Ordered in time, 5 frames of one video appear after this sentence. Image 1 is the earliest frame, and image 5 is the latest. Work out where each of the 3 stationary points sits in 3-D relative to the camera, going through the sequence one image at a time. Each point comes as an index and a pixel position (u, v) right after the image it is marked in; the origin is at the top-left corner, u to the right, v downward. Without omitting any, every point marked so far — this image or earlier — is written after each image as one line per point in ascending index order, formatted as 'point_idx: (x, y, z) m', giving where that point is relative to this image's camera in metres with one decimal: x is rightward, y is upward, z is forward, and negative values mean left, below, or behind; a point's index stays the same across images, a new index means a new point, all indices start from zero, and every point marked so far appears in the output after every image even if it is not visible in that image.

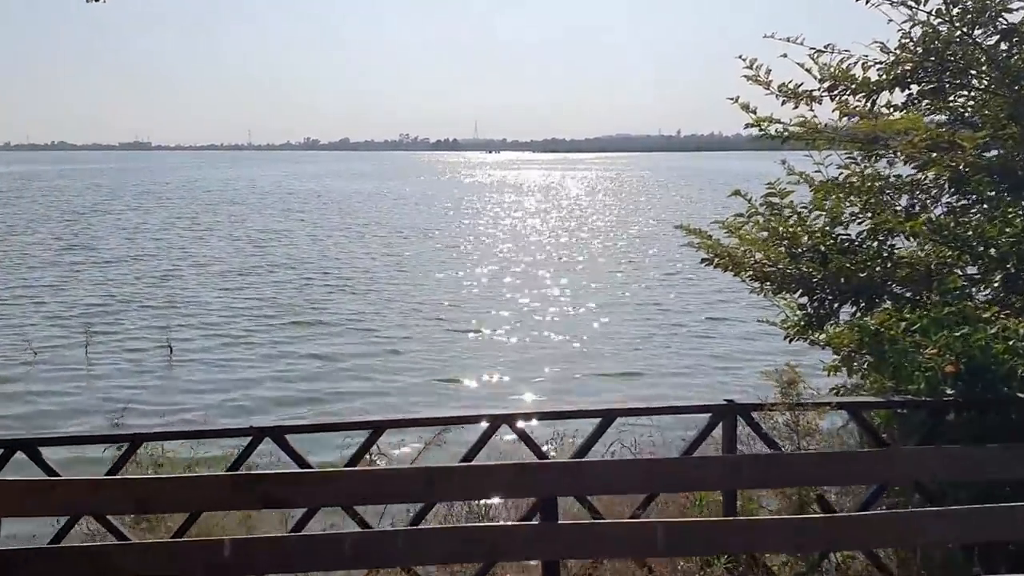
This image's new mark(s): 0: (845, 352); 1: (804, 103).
0: (+1.8, -0.3, +5.0) m
1: (+1.6, +1.0, +5.3) m
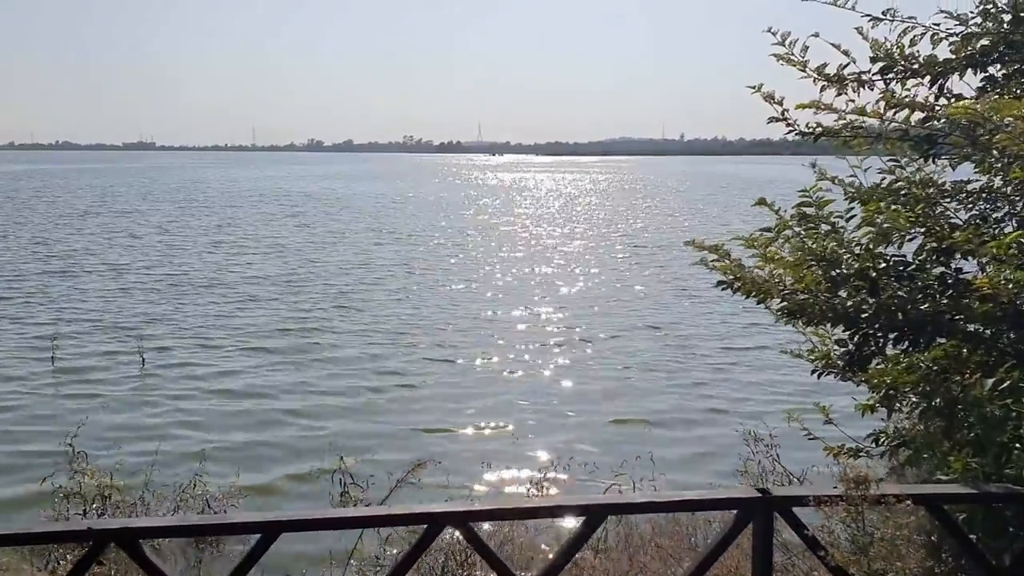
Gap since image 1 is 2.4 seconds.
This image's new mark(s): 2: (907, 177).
0: (+1.6, -0.5, +4.0) m
1: (+1.5, +0.9, +4.2) m
2: (+1.8, +0.5, +4.3) m
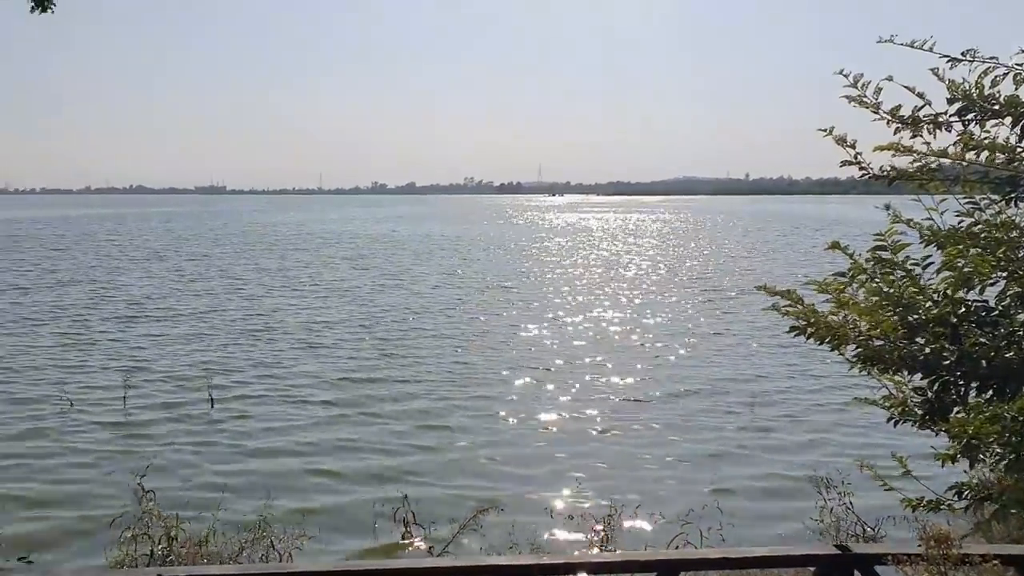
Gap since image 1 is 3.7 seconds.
0: (+1.9, -0.7, +3.8) m
1: (+1.8, +0.7, +4.1) m
2: (+2.1, +0.3, +4.2) m
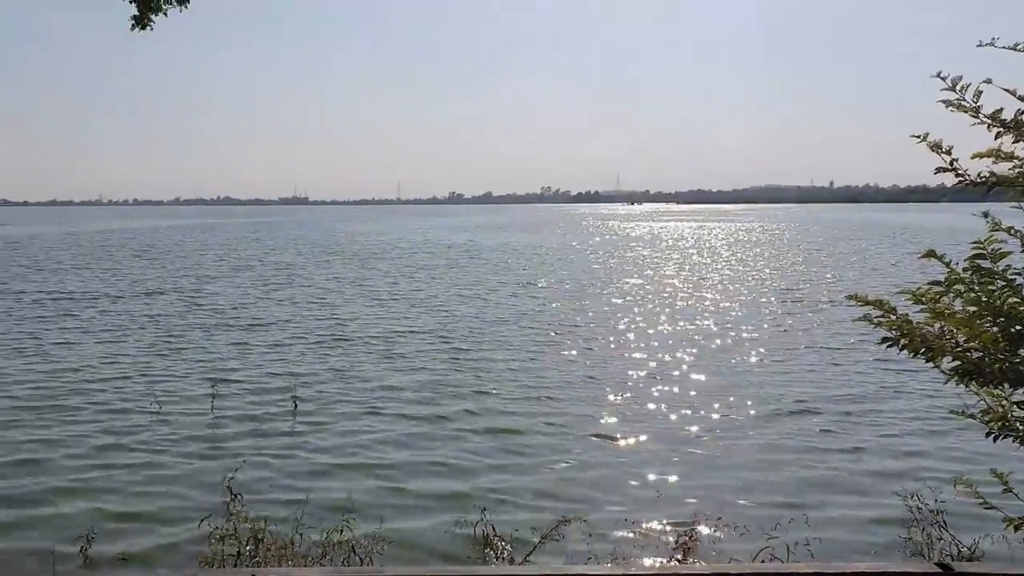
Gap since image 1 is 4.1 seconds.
0: (+2.2, -0.7, +3.7) m
1: (+2.2, +0.6, +4.0) m
2: (+2.5, +0.3, +4.0) m
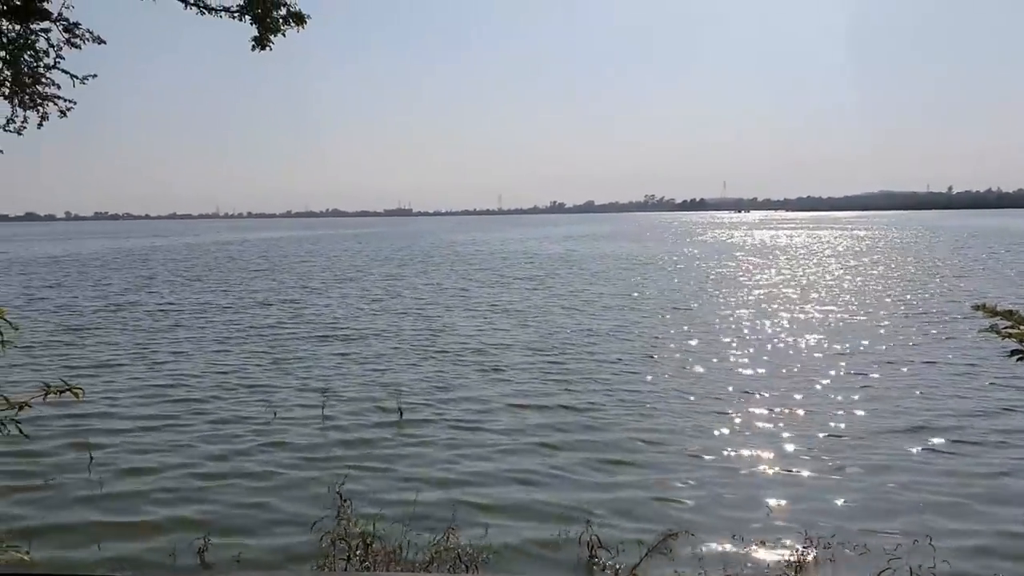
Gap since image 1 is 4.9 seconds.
0: (+2.7, -0.7, +3.4) m
1: (+2.6, +0.6, +3.7) m
2: (+3.0, +0.2, +3.7) m
